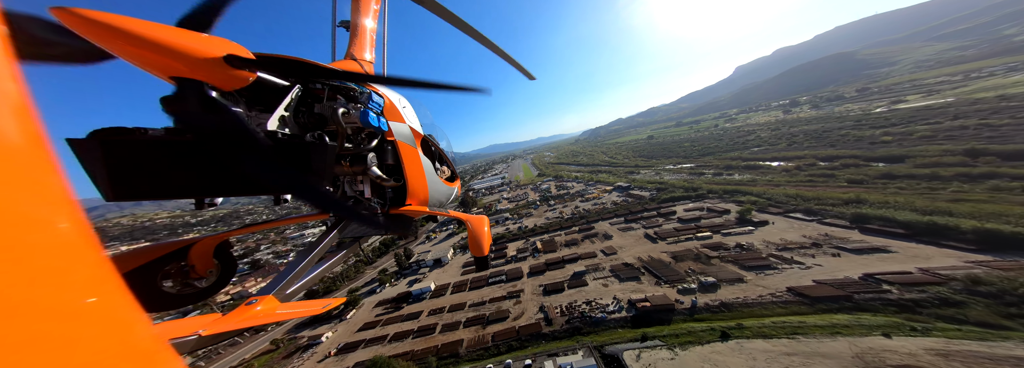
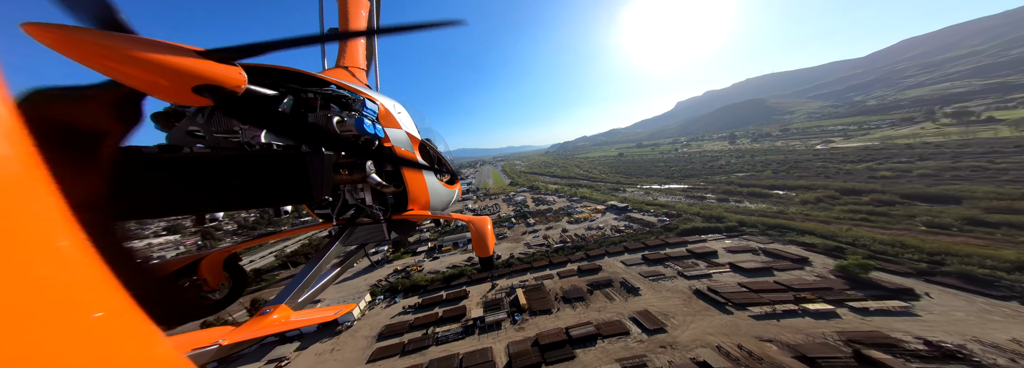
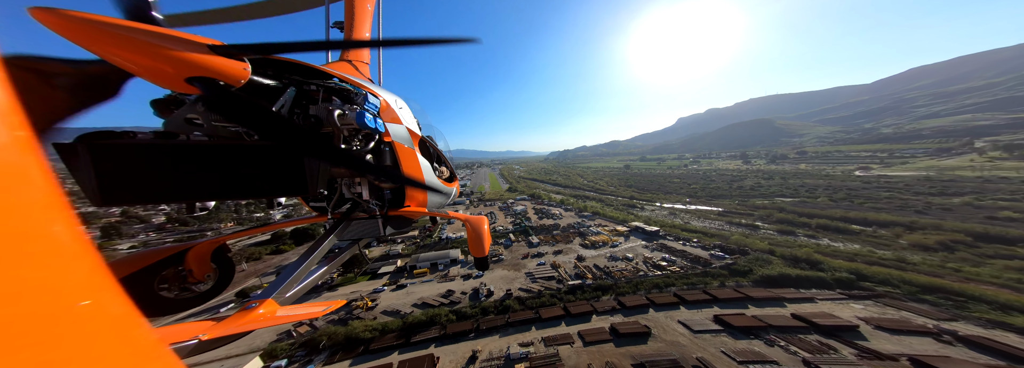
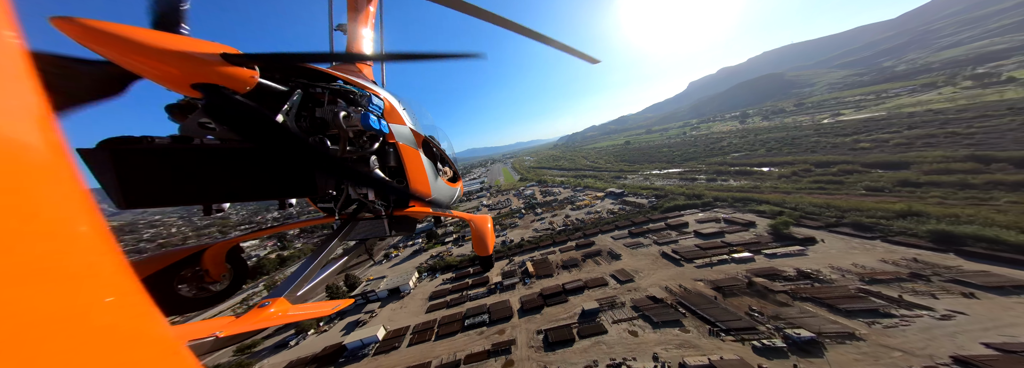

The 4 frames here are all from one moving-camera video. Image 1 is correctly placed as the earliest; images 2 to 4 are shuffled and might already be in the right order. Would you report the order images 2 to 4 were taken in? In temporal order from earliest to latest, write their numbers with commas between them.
4, 2, 3
